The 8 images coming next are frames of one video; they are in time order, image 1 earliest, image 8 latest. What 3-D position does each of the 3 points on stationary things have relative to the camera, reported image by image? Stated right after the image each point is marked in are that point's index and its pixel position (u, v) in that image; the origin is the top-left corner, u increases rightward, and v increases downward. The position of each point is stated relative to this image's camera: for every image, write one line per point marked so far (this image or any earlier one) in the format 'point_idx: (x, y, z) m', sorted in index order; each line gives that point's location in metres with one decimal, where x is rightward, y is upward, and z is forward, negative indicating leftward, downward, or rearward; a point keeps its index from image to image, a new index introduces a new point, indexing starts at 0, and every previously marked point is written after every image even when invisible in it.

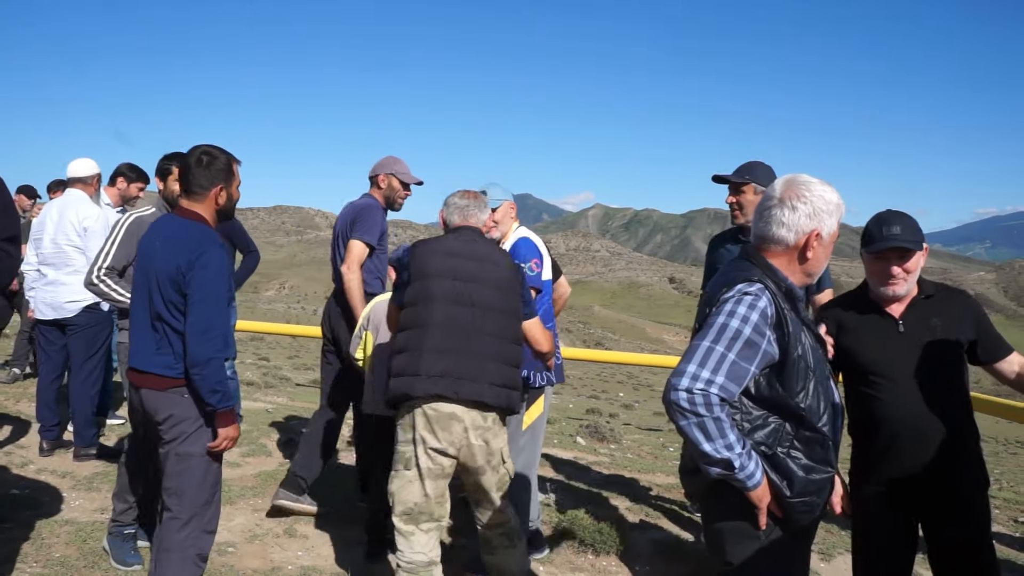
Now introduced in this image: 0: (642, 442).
0: (+1.1, -1.3, +8.6) m
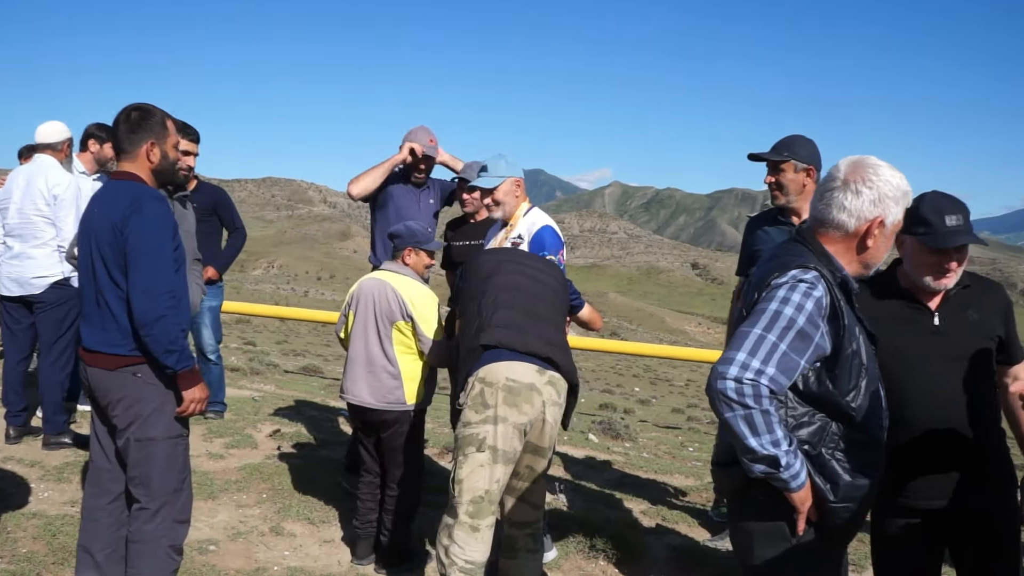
0: (+1.1, -1.2, +8.1) m
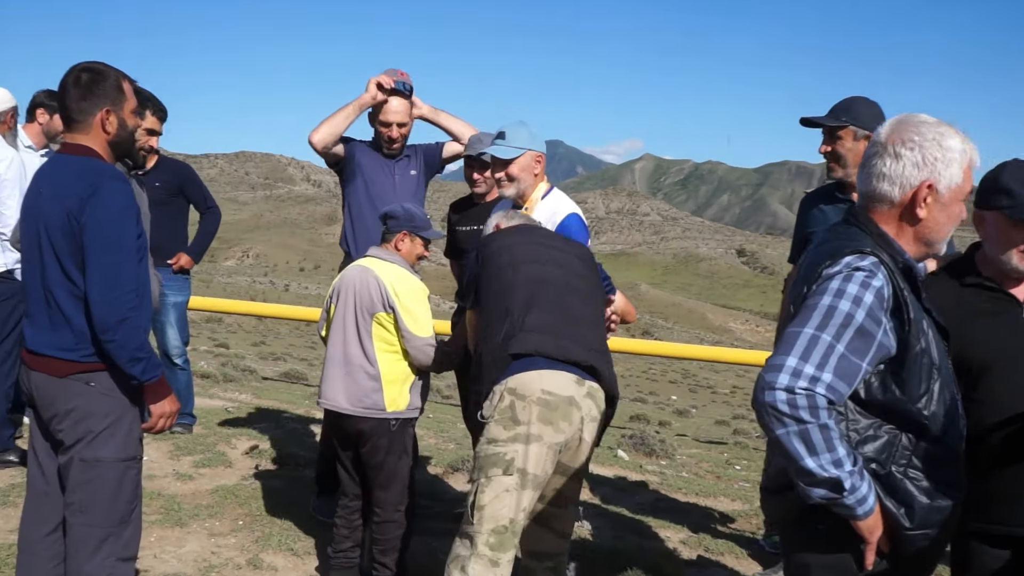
0: (+1.3, -1.1, +7.1) m
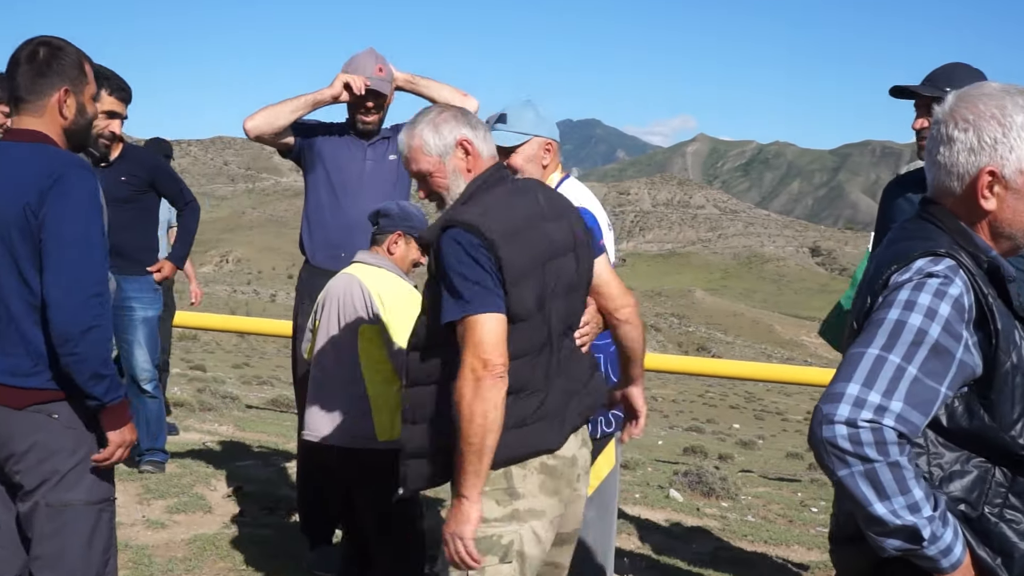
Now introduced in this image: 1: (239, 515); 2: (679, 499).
0: (+1.5, -1.2, +6.2) m
1: (-1.3, -1.1, +5.2) m
2: (+0.9, -1.1, +5.8) m
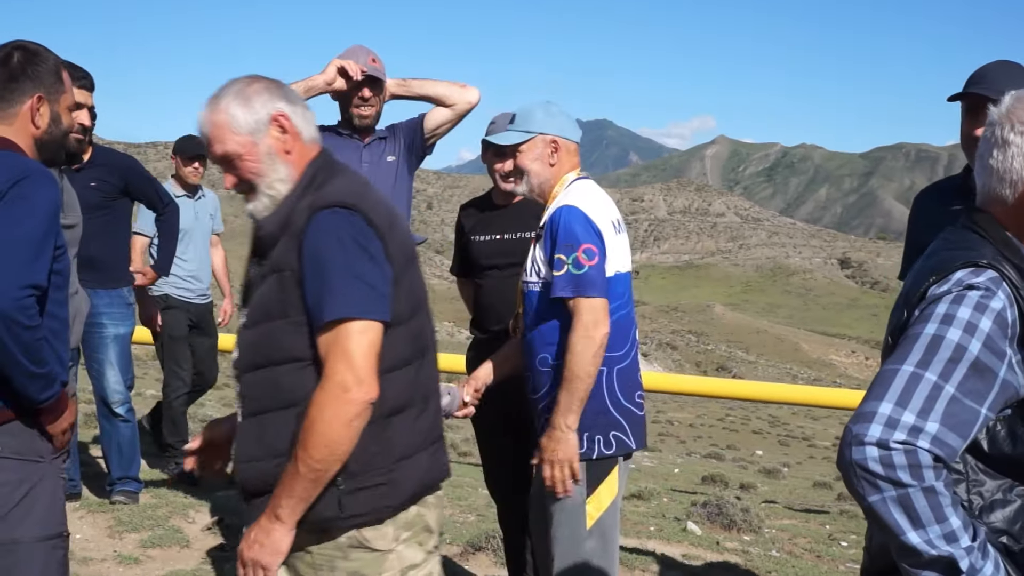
0: (+1.5, -1.3, +5.8) m
1: (-1.3, -1.2, +4.8) m
2: (+0.9, -1.2, +5.5) m
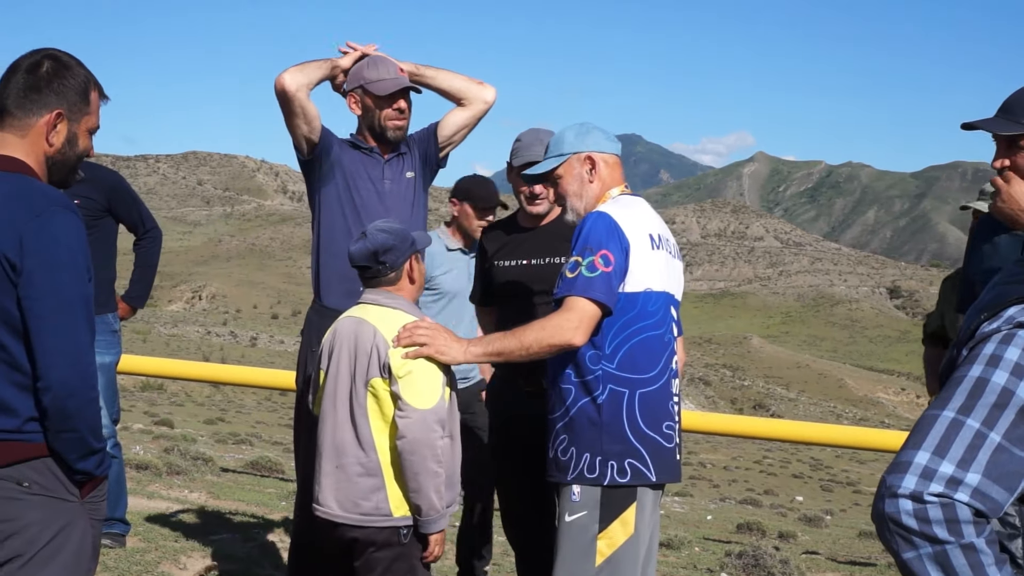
0: (+1.6, -1.4, +5.5) m
1: (-1.2, -1.3, +4.5) m
2: (+1.0, -1.3, +5.1) m
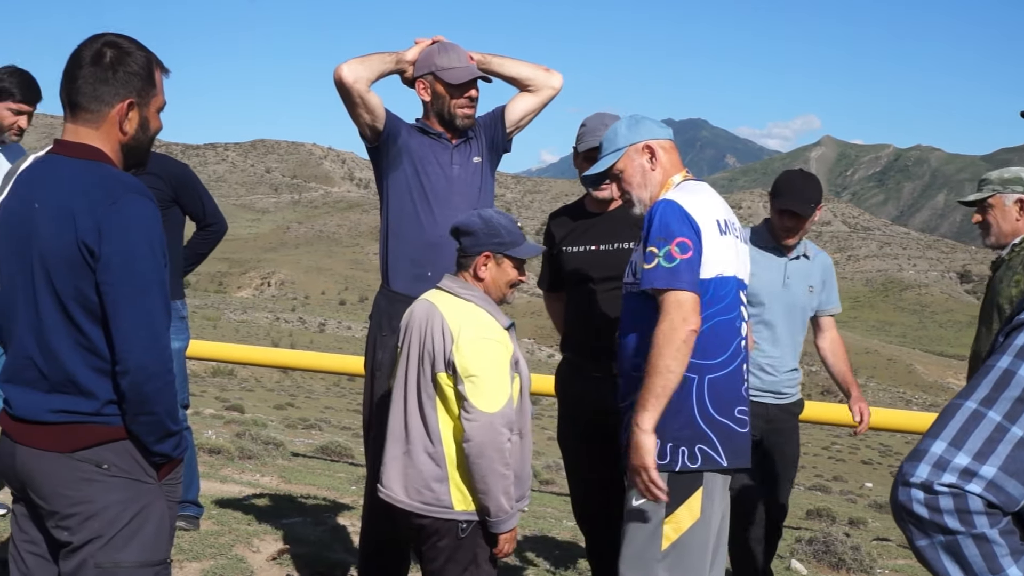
0: (+1.9, -1.3, +5.4) m
1: (-1.0, -1.2, +4.5) m
2: (+1.3, -1.3, +5.1) m
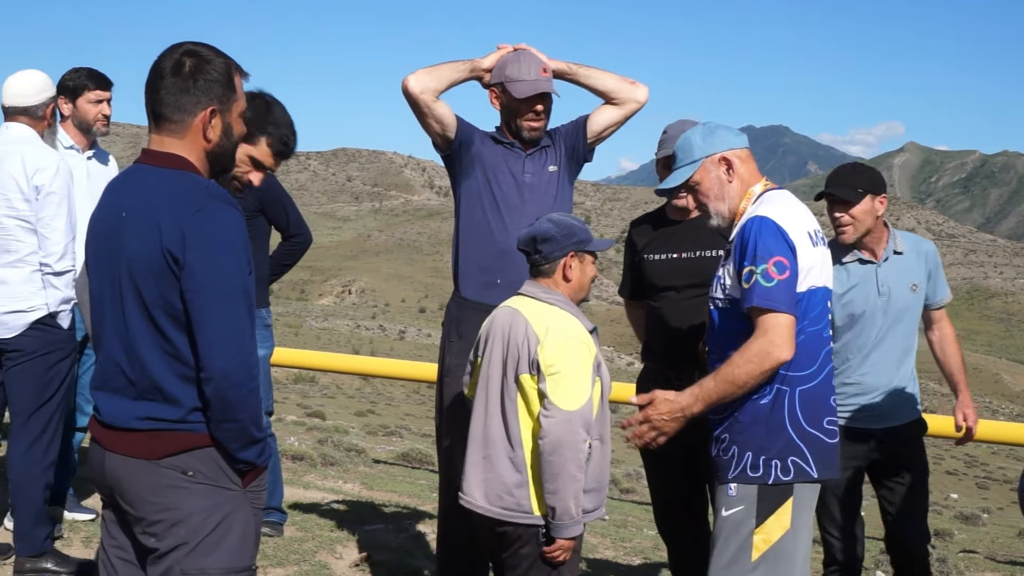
0: (+2.2, -1.4, +5.4) m
1: (-0.7, -1.2, +4.6) m
2: (+1.6, -1.3, +5.0) m
